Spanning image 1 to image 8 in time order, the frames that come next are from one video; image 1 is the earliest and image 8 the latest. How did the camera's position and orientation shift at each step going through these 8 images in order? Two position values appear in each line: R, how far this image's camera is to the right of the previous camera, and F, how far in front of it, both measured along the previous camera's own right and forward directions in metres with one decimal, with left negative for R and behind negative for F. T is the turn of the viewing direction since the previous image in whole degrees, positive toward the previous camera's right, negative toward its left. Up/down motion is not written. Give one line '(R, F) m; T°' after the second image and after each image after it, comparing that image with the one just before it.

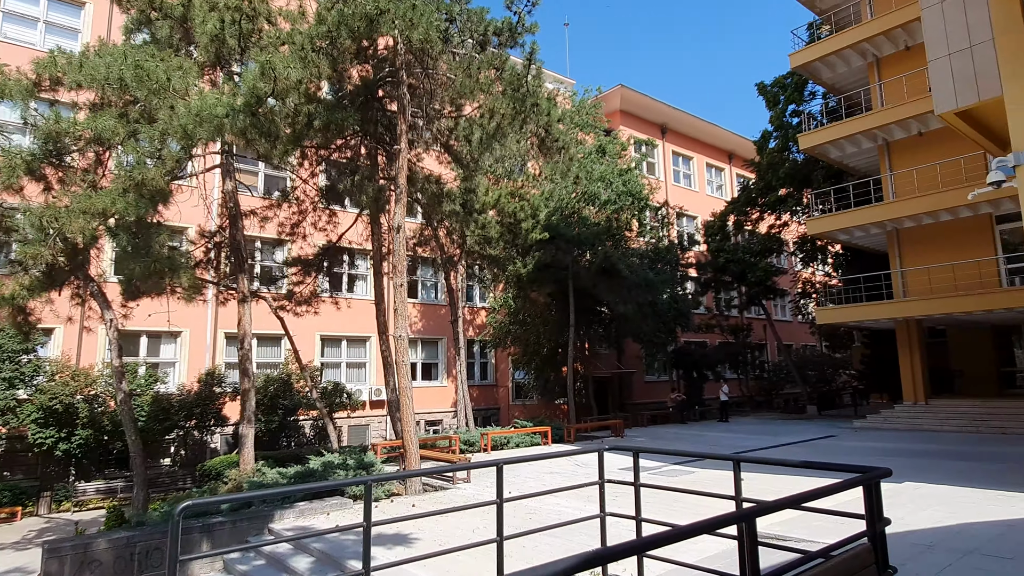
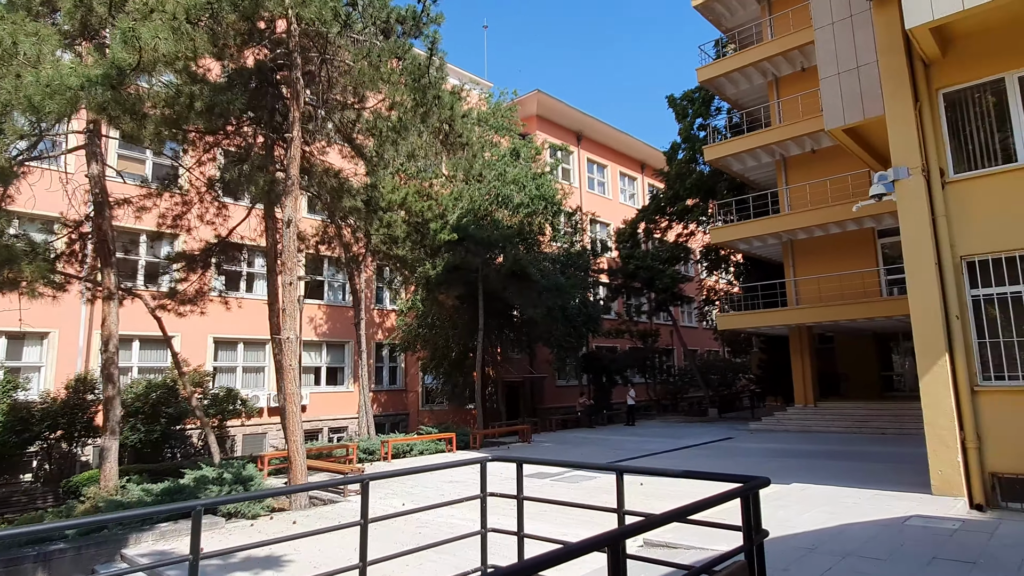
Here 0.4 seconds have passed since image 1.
(+0.3, +0.3) m; +7°
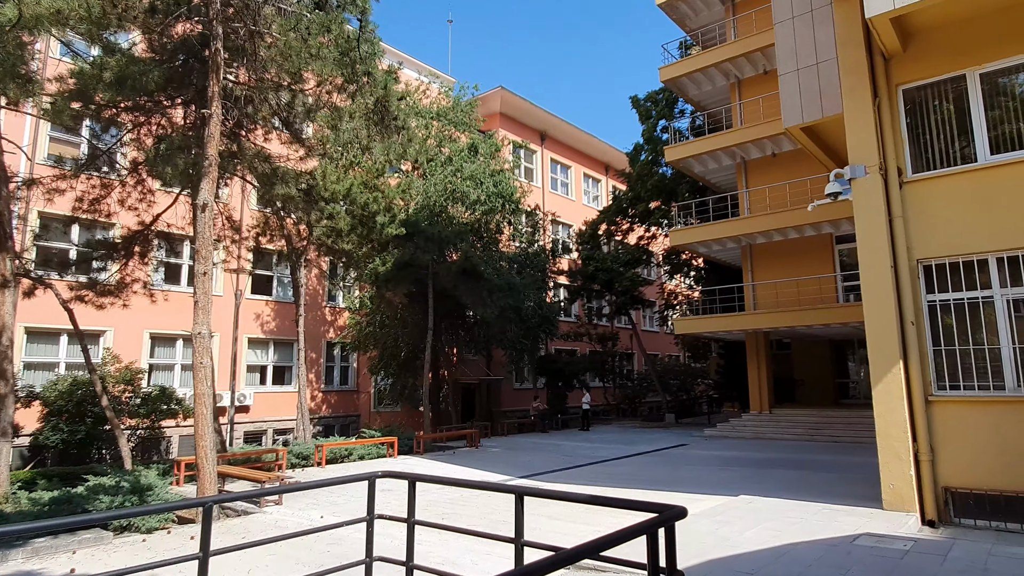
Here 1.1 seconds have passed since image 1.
(+0.4, +0.6) m; +3°
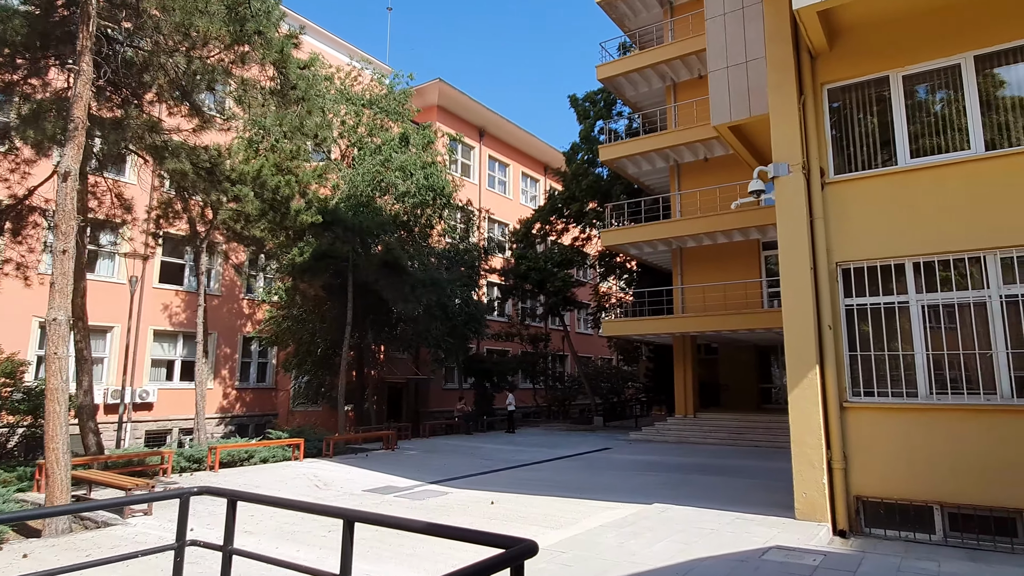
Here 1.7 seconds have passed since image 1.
(+0.4, +0.6) m; +5°
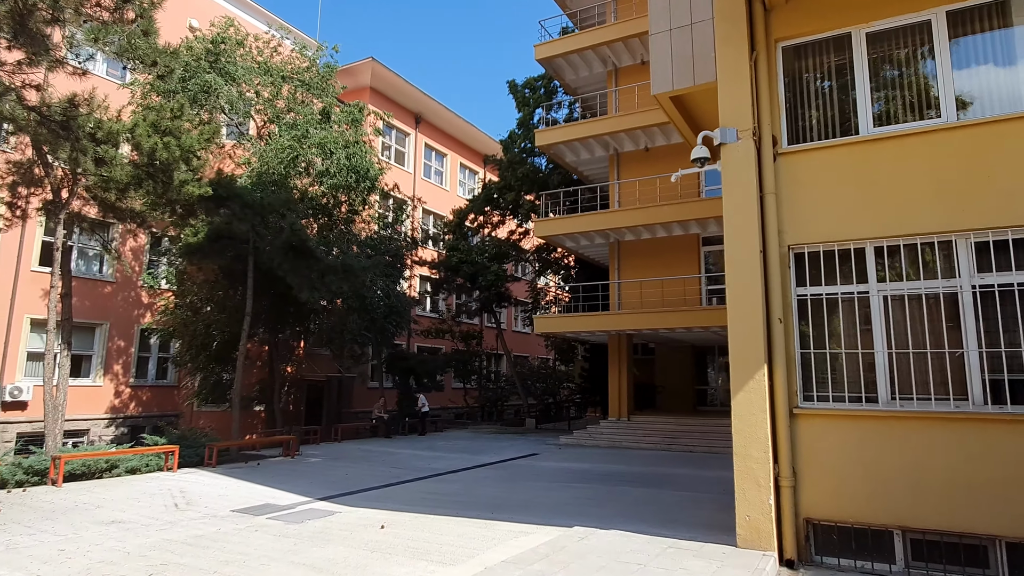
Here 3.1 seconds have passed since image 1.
(+0.5, +1.3) m; +5°
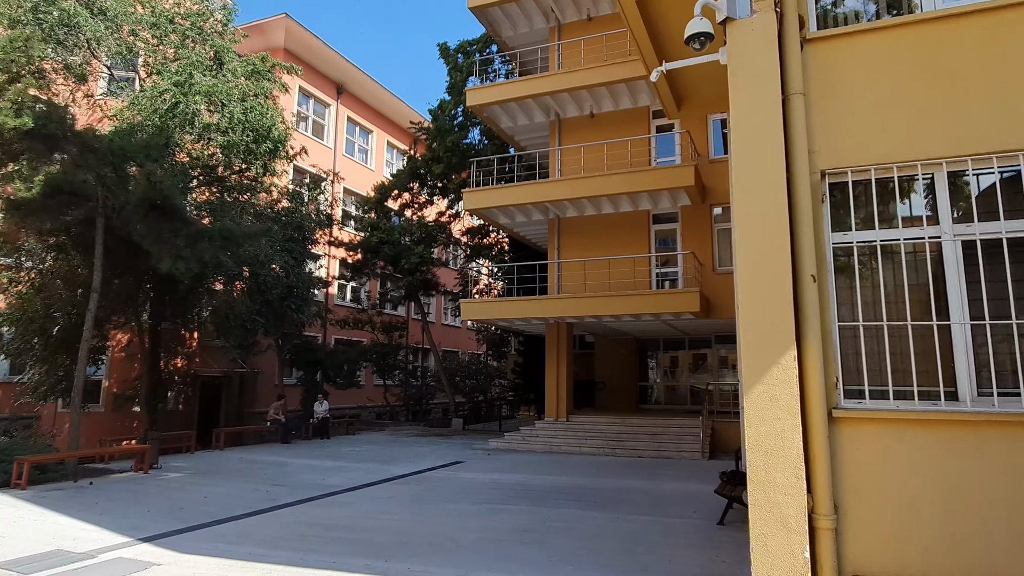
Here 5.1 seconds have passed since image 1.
(+0.2, +2.2) m; +6°
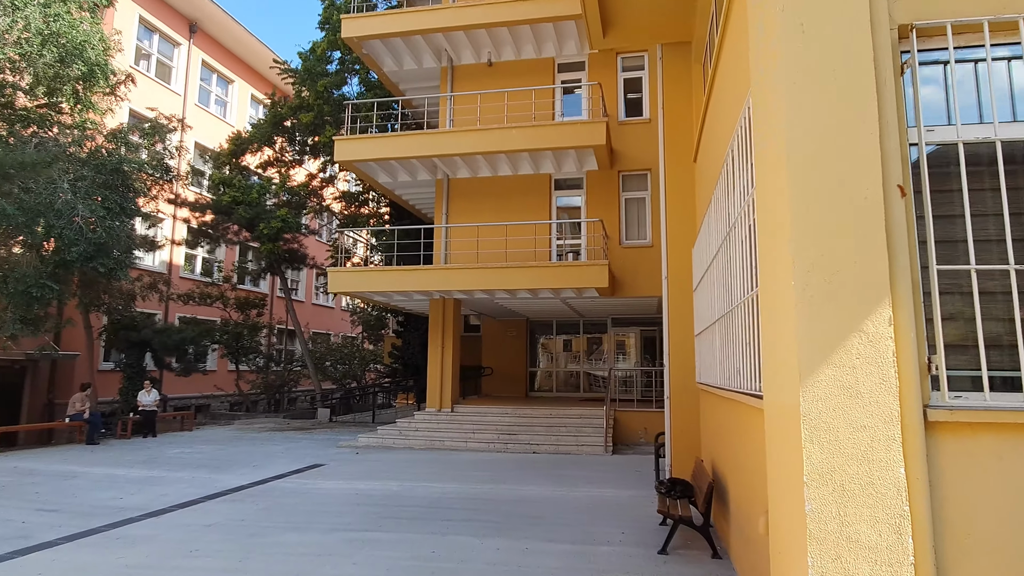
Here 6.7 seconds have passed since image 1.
(0.0, +2.0) m; +11°
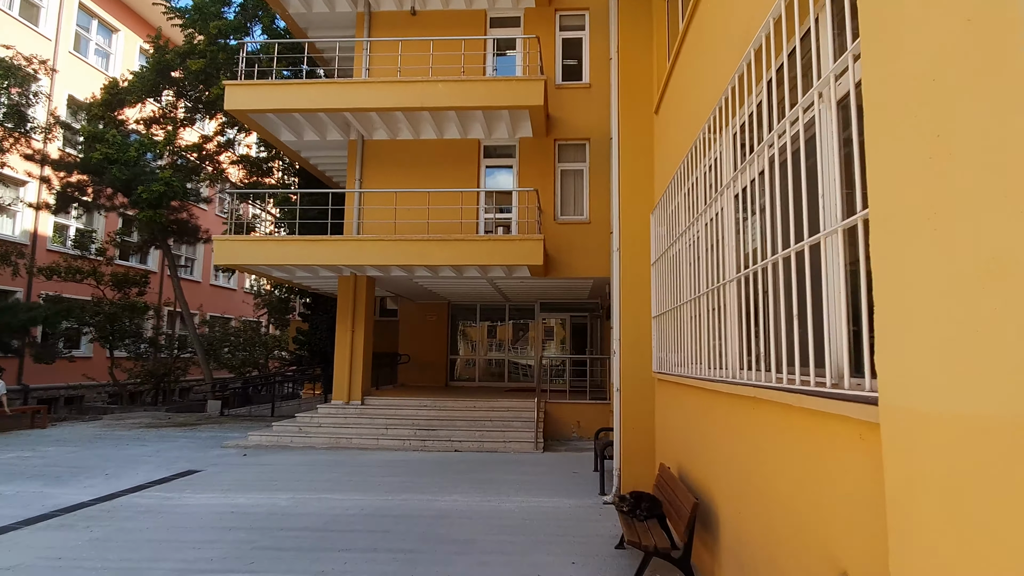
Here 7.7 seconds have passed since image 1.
(0.0, +1.3) m; +7°
